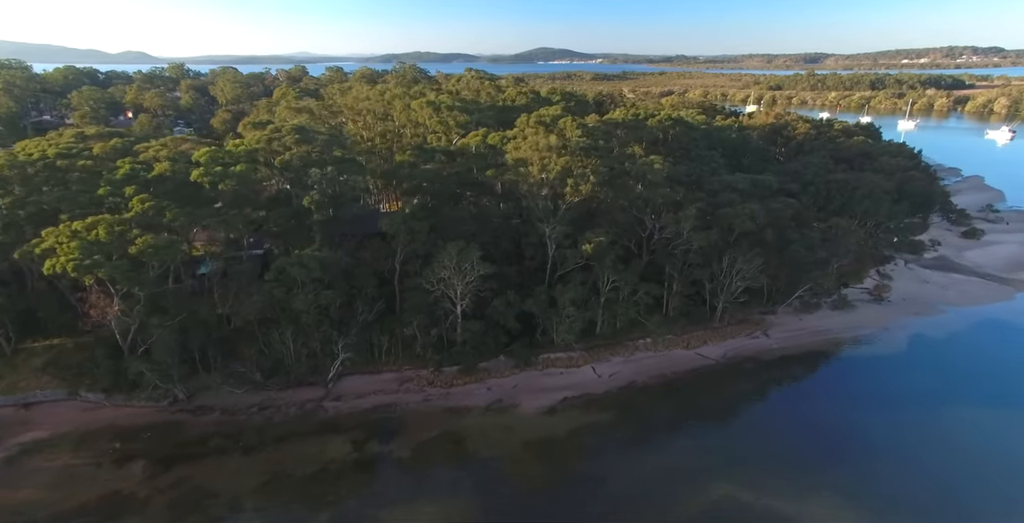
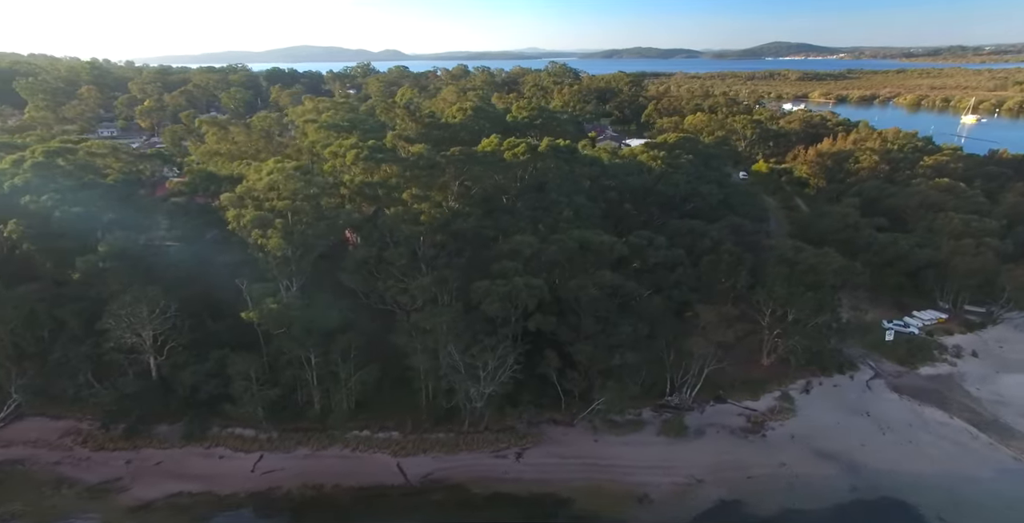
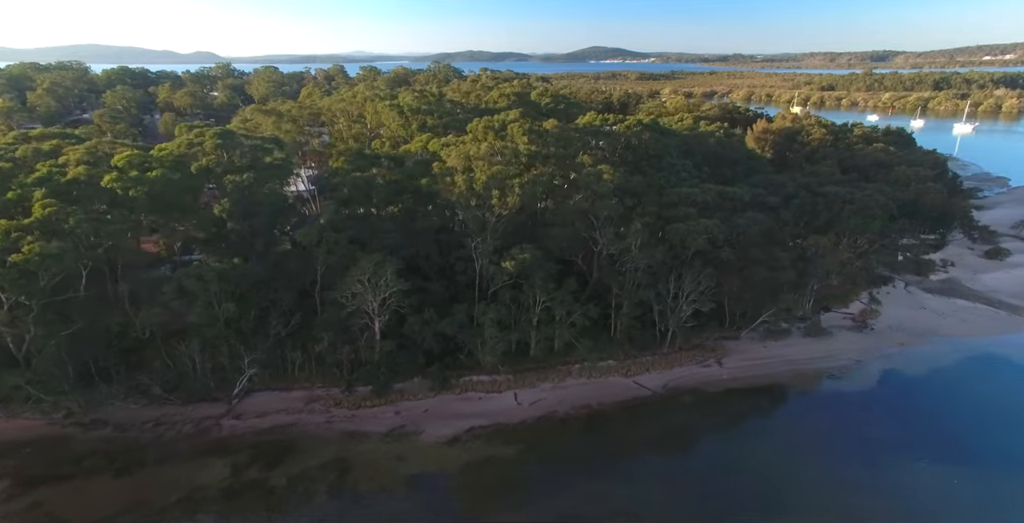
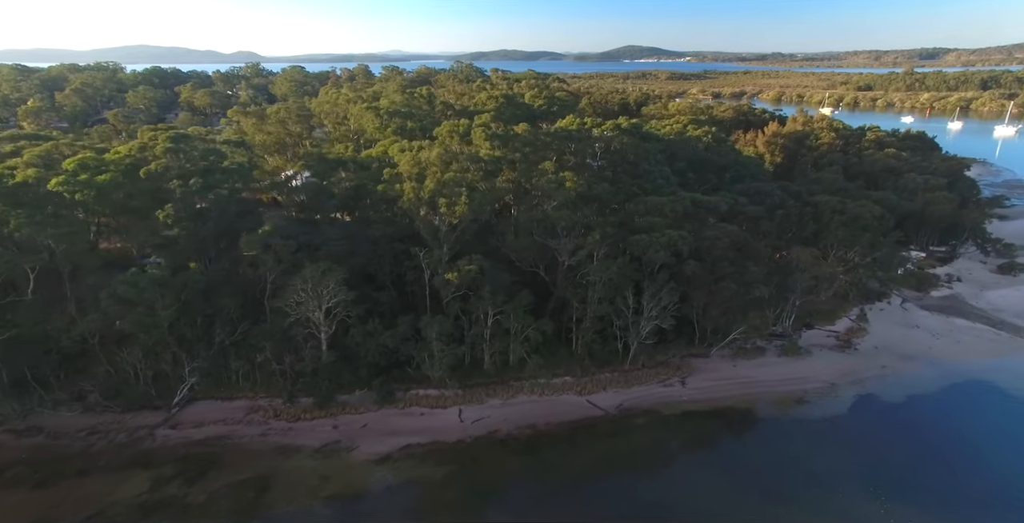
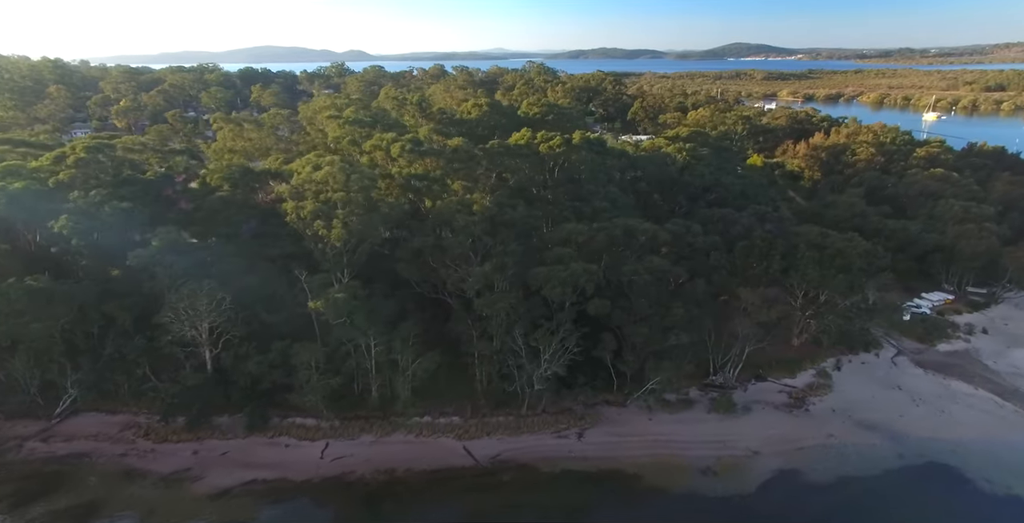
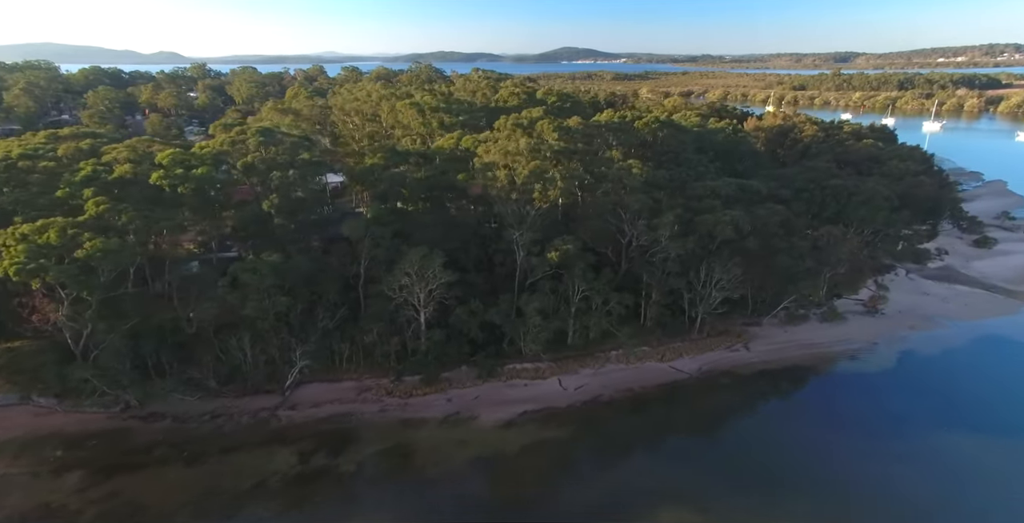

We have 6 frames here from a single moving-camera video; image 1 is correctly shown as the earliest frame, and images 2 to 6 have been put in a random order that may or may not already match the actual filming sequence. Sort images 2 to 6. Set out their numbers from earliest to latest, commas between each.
6, 3, 4, 5, 2
